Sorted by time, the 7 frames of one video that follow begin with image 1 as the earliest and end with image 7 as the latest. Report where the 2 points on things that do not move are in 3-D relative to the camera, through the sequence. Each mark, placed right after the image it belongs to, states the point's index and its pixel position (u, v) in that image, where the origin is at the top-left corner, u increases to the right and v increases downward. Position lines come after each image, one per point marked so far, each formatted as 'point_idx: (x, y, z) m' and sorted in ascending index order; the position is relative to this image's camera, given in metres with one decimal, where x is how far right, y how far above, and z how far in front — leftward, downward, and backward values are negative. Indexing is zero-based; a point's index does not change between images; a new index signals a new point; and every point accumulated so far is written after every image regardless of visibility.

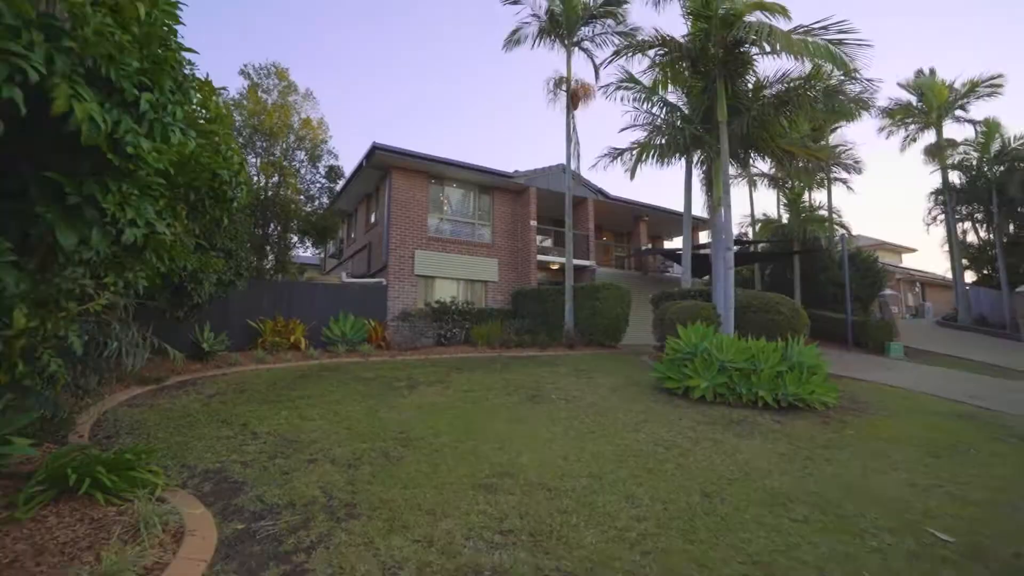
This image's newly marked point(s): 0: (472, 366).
0: (-1.0, -1.9, +12.1) m
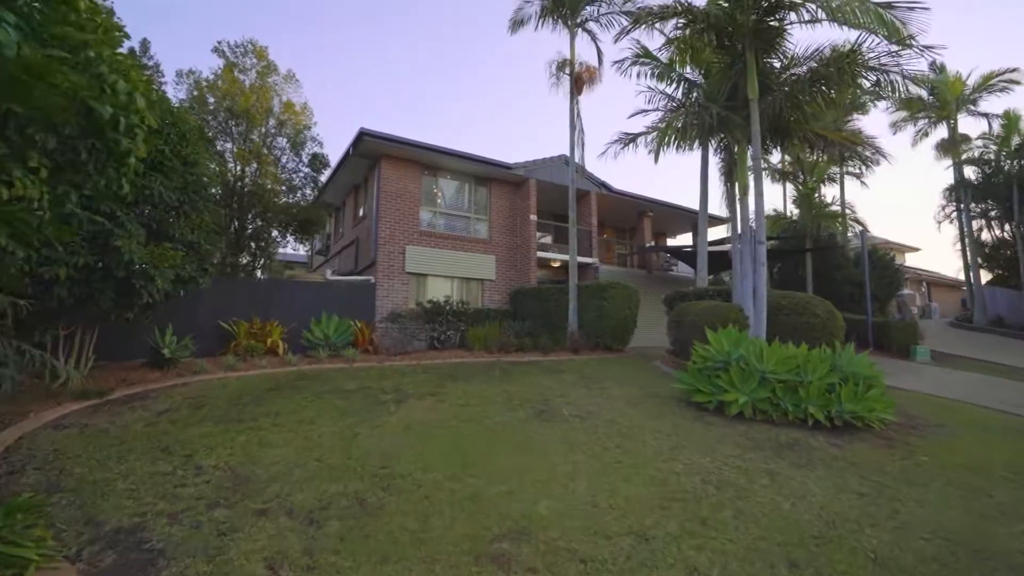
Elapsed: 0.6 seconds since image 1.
0: (-1.0, -1.9, +10.8) m
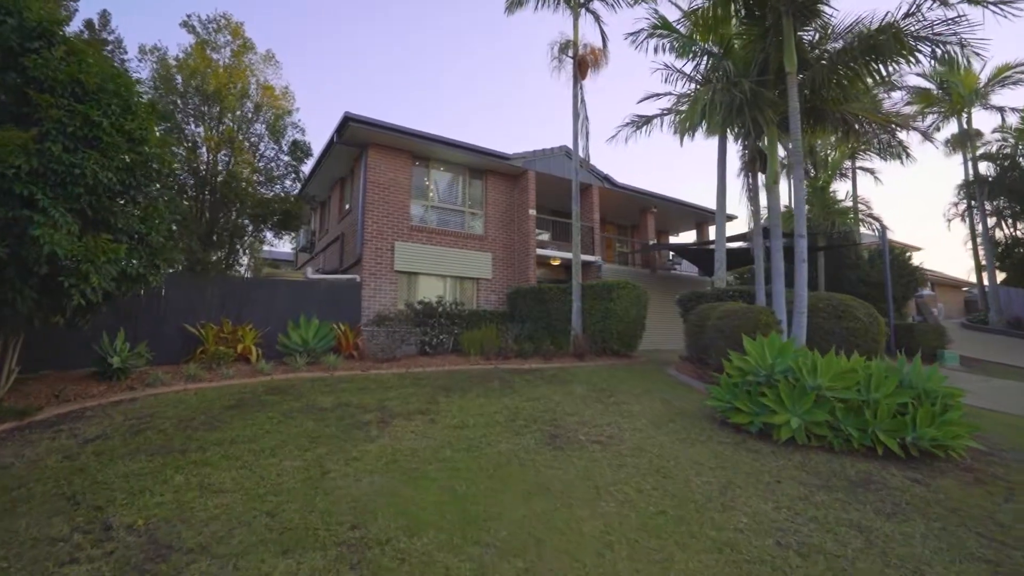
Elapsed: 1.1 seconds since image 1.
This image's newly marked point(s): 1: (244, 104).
0: (-0.9, -1.9, +9.5) m
1: (-8.0, +5.5, +14.6) m
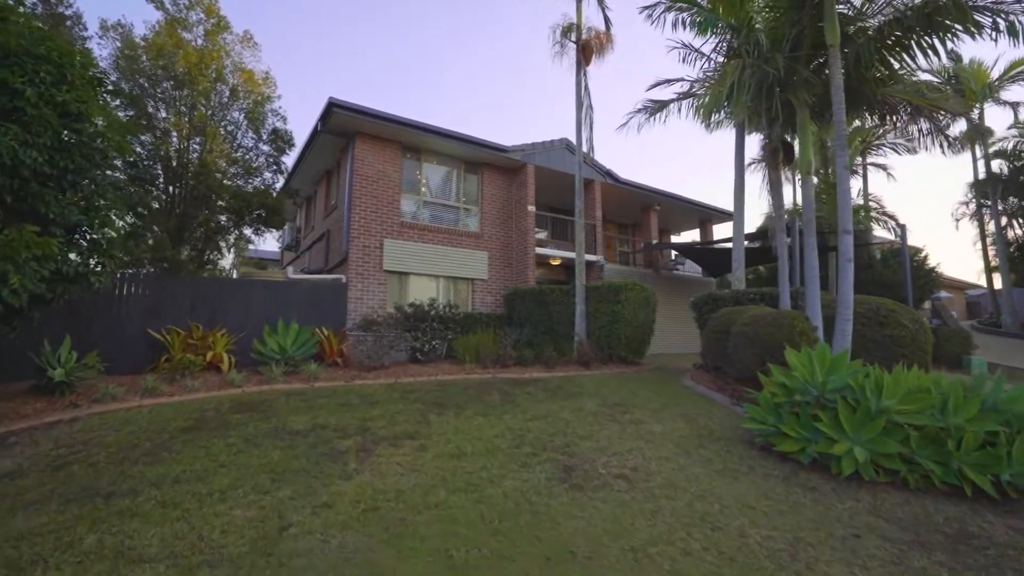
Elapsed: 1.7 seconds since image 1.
0: (-0.9, -1.9, +8.4) m
1: (-8.0, +5.4, +13.5) m
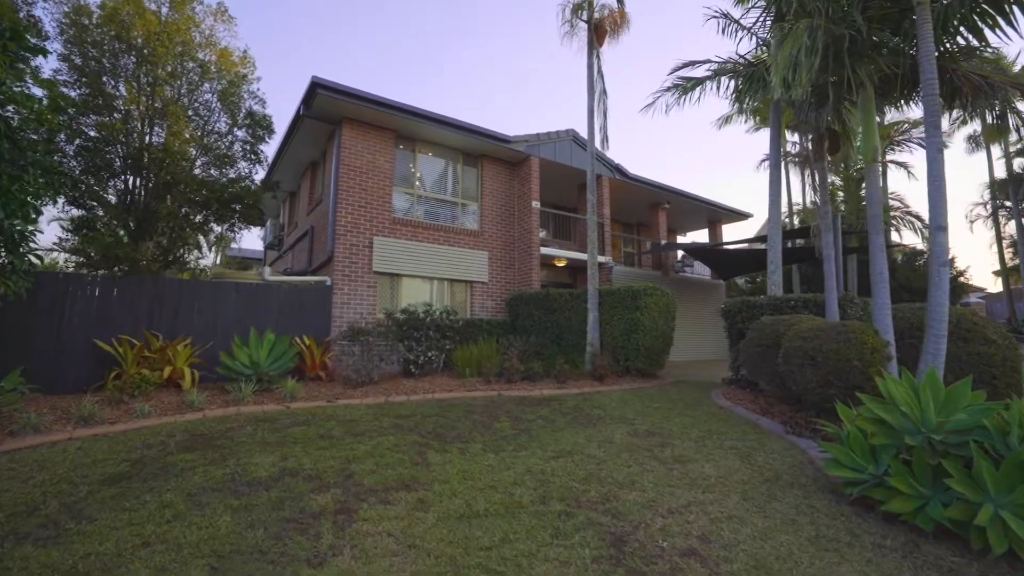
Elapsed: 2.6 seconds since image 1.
0: (-0.7, -2.0, +7.0) m
1: (-7.9, +5.4, +11.9) m
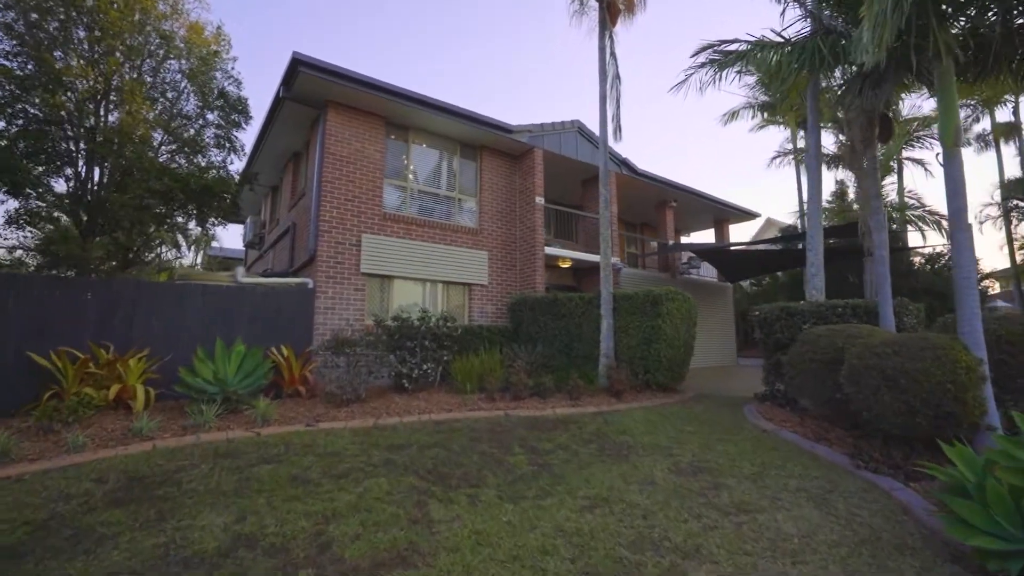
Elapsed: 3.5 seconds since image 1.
0: (-0.5, -2.0, +5.8) m
1: (-7.7, +5.3, +10.6) m
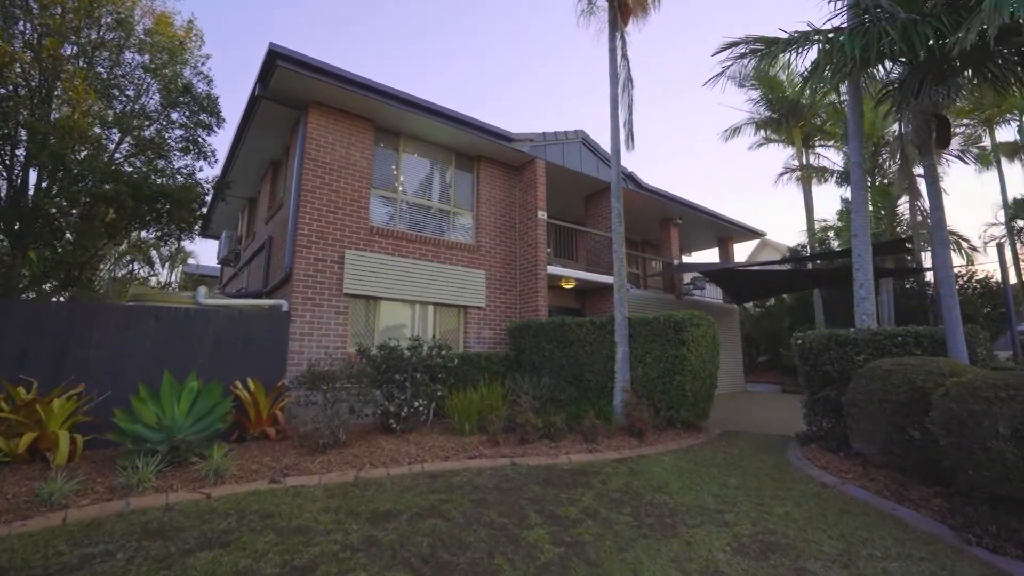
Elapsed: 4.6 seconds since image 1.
0: (-0.3, -2.3, +4.4) m
1: (-7.7, +4.9, +9.3) m
